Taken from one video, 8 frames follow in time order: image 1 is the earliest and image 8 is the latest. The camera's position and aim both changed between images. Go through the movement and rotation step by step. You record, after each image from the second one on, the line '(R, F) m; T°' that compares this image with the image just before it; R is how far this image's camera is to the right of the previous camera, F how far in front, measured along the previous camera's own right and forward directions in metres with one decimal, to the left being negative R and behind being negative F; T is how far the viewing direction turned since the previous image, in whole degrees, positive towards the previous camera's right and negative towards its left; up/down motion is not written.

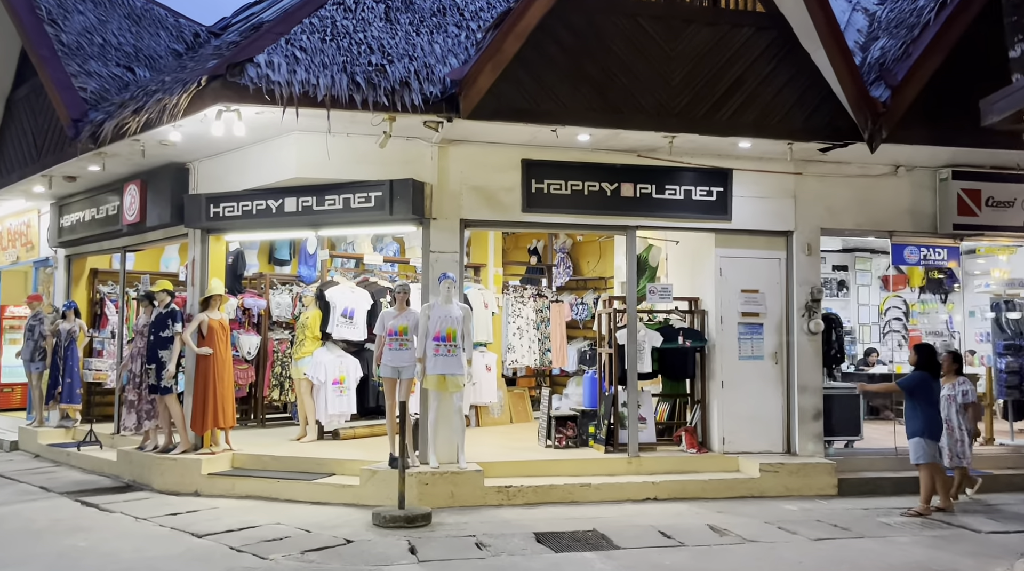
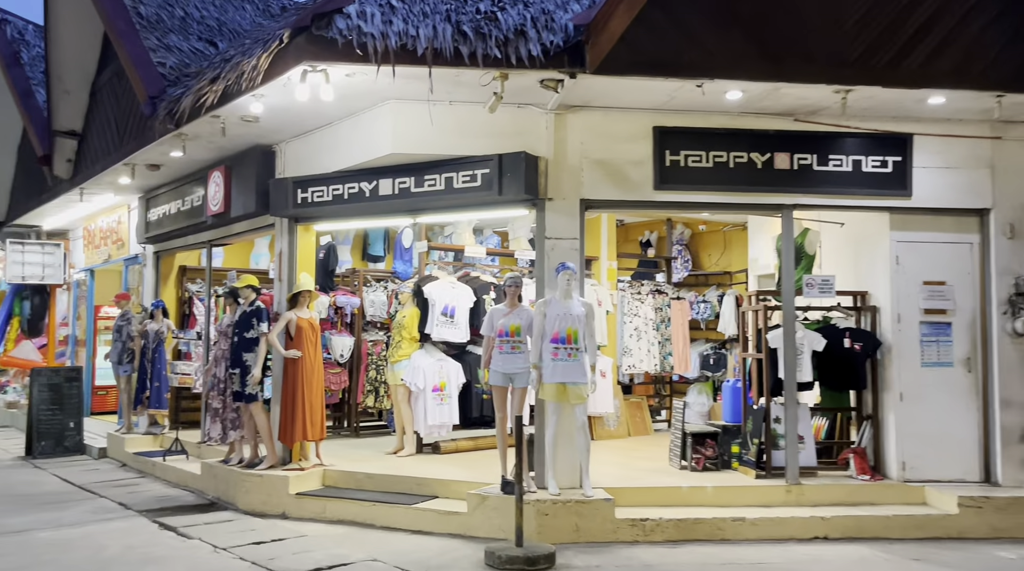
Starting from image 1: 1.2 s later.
(-0.3, +1.2) m; -6°
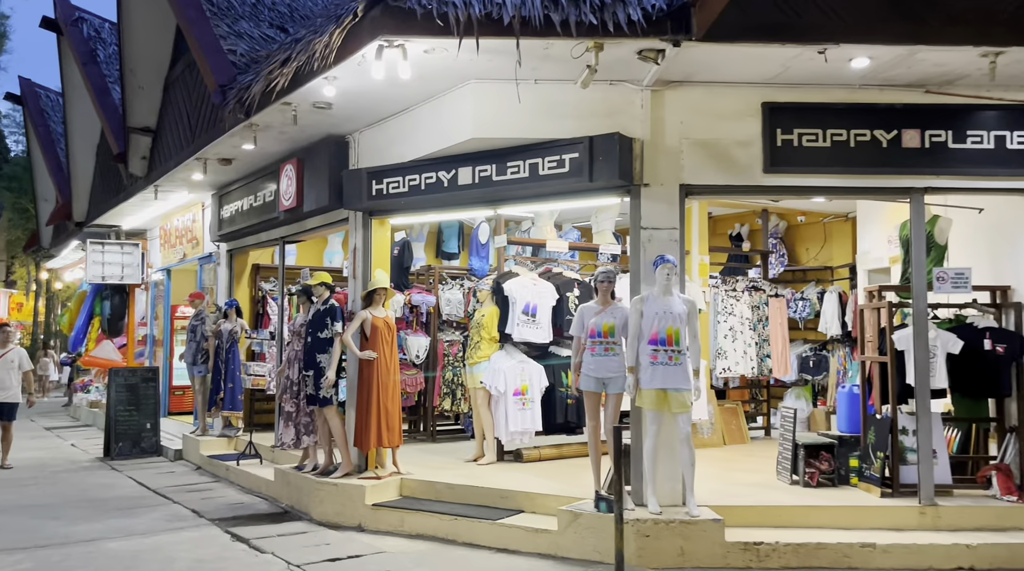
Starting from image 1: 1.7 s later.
(-0.1, +0.6) m; -4°
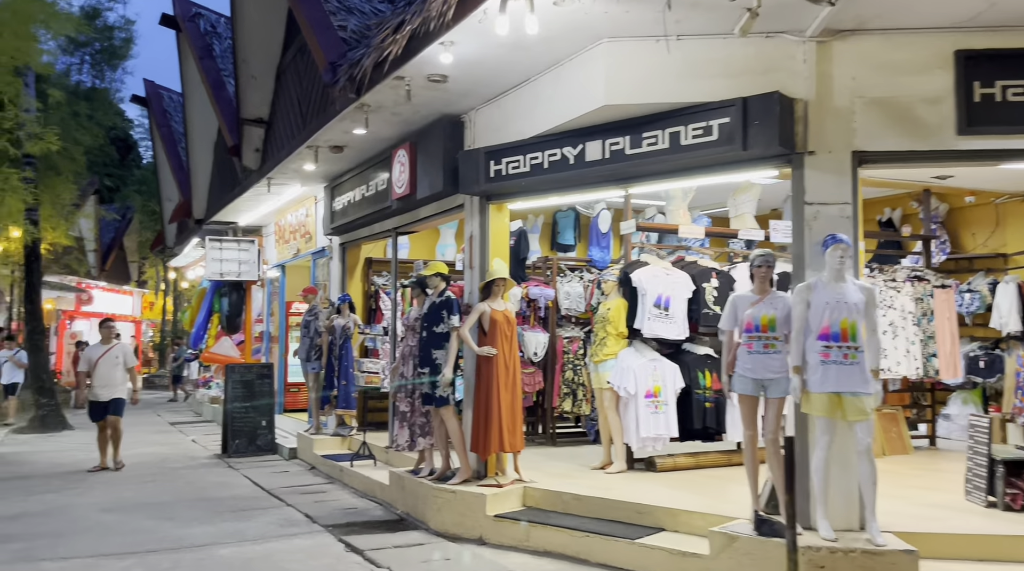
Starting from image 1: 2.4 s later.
(-0.2, +0.7) m; -7°
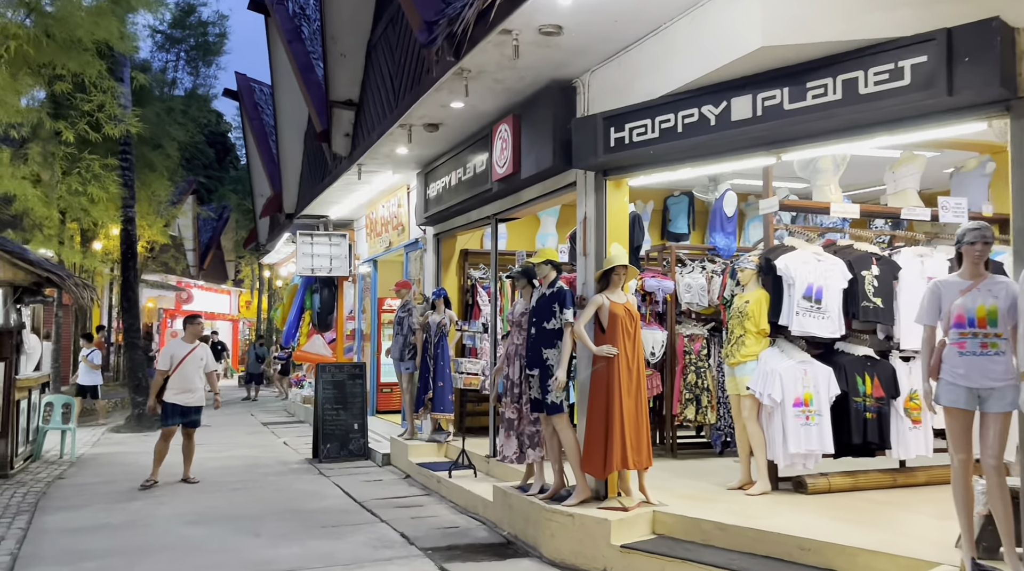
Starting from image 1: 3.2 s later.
(-0.2, +1.0) m; -5°
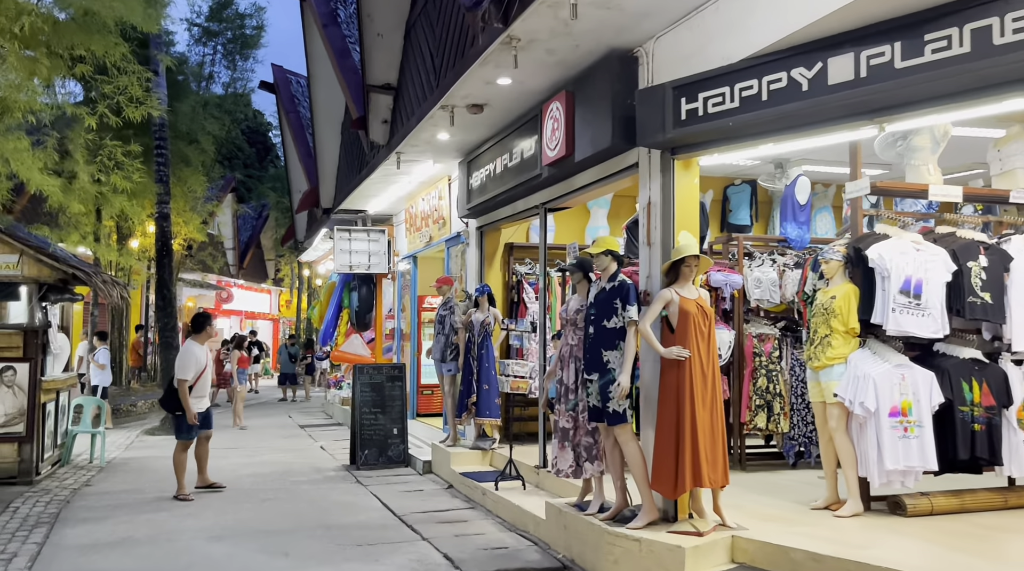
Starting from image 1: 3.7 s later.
(-0.1, +0.7) m; -2°
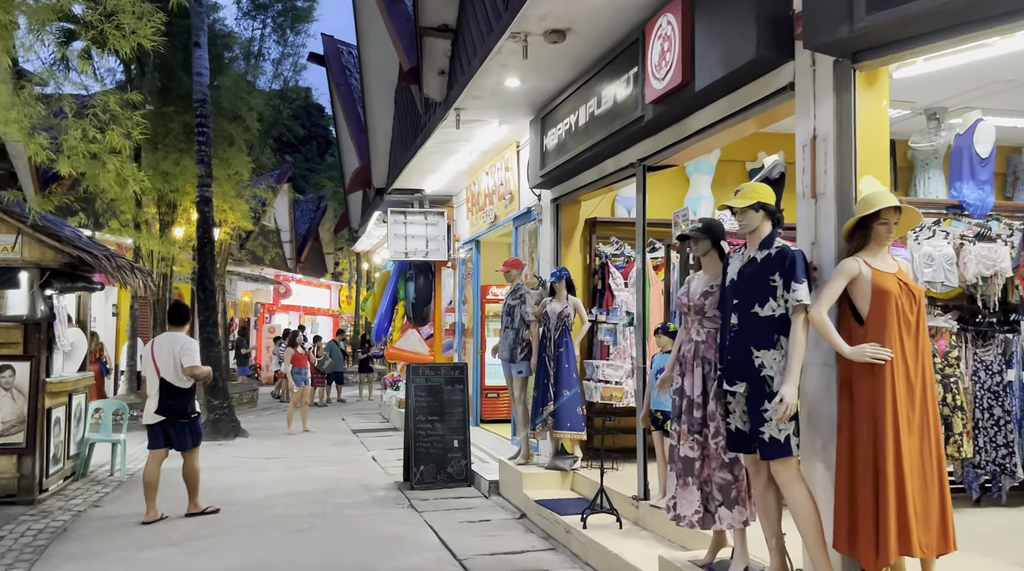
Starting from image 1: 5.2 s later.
(-0.2, +1.8) m; -4°
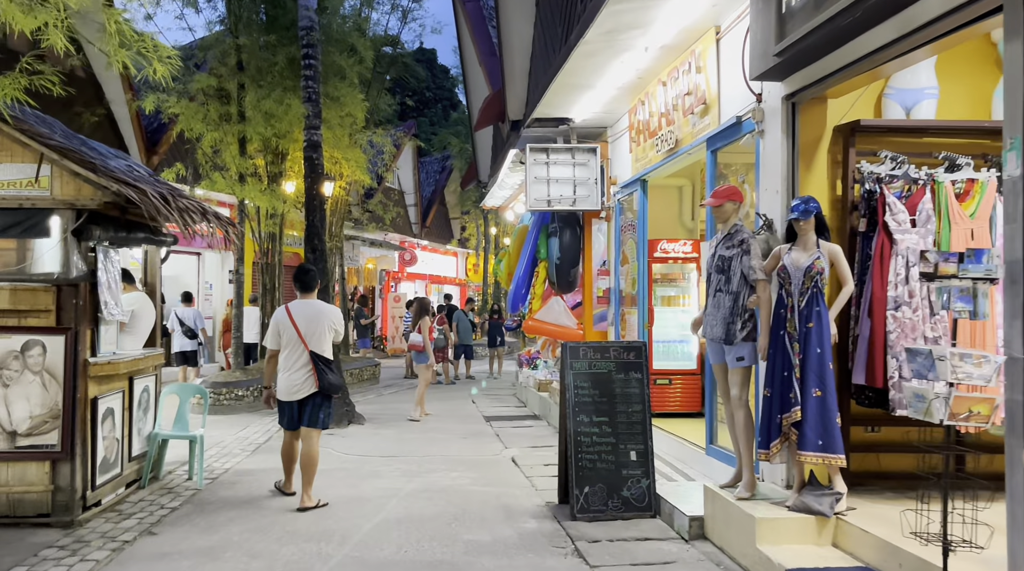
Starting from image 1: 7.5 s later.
(-0.5, +2.7) m; -7°
